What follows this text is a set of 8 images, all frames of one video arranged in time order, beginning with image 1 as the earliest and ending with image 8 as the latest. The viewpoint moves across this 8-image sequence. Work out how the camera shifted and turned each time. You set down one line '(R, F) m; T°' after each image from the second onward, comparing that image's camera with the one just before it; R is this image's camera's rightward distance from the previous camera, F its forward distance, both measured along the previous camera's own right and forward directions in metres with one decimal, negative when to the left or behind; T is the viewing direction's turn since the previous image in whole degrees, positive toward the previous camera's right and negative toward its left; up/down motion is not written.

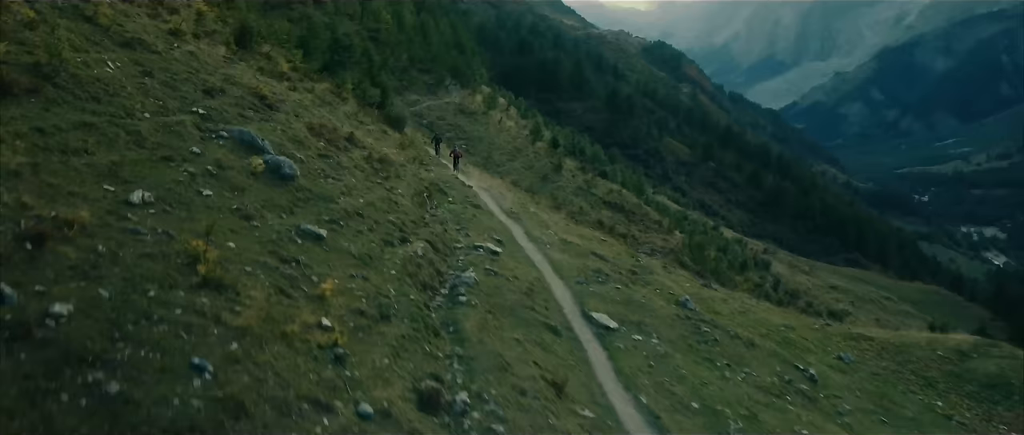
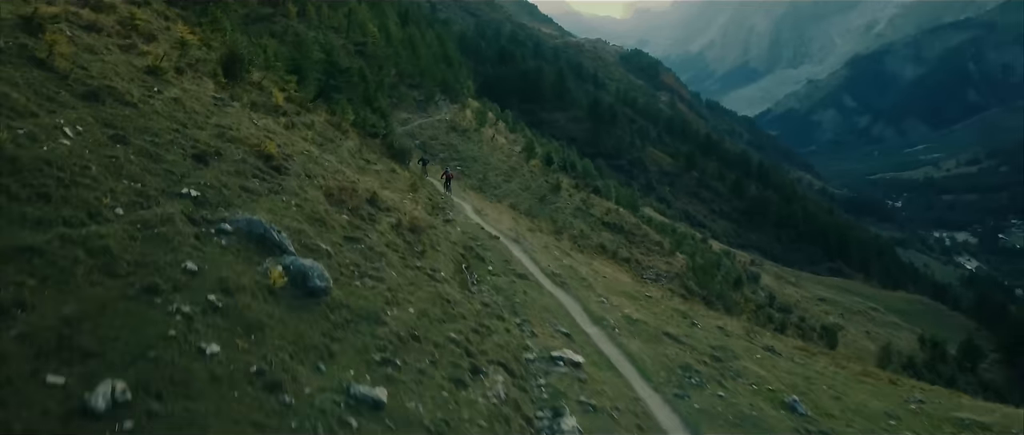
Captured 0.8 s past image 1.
(-1.7, +3.3) m; +2°
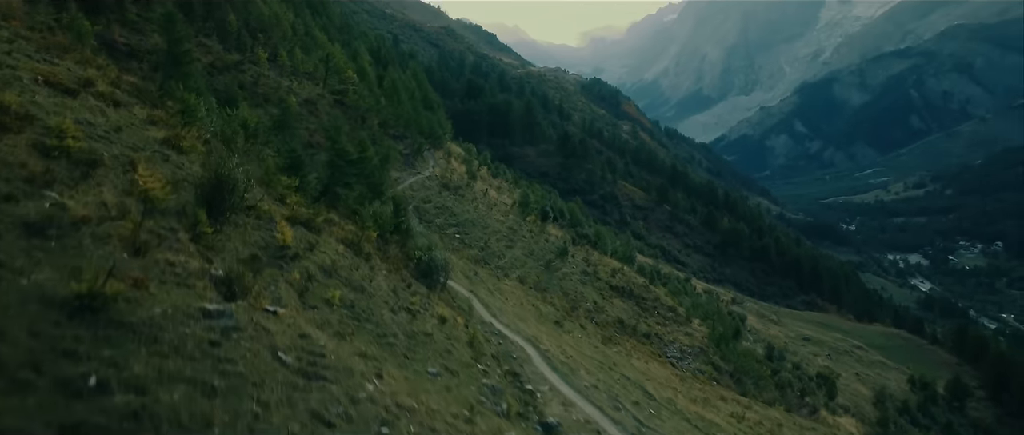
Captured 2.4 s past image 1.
(-3.5, +7.1) m; +3°
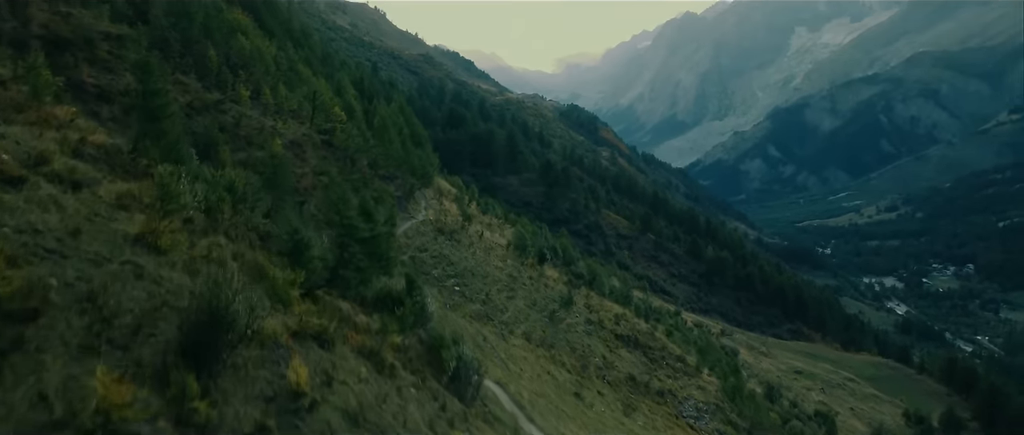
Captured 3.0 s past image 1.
(-1.8, +3.7) m; +2°
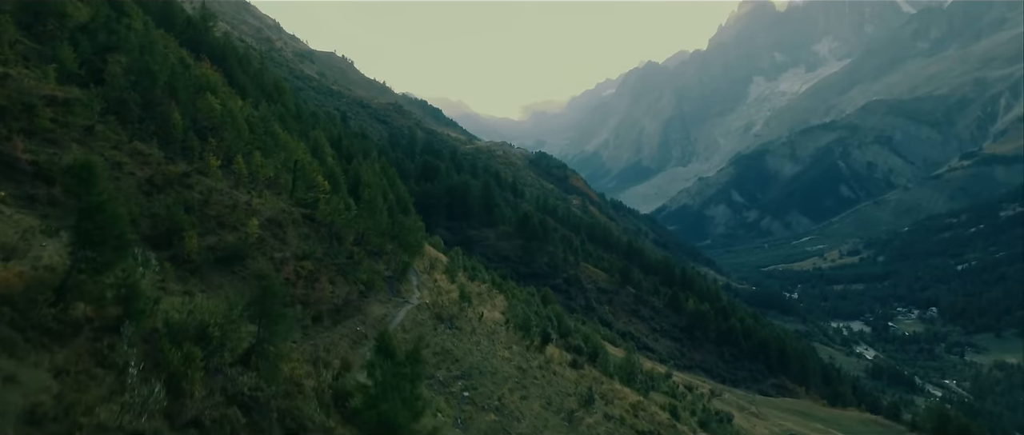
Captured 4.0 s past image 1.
(-3.0, +6.8) m; +3°
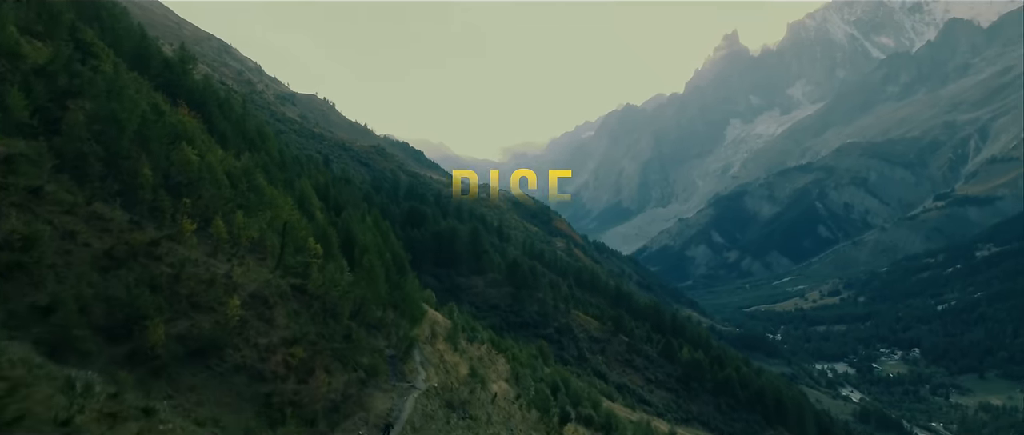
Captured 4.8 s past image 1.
(-2.7, +6.8) m; +2°
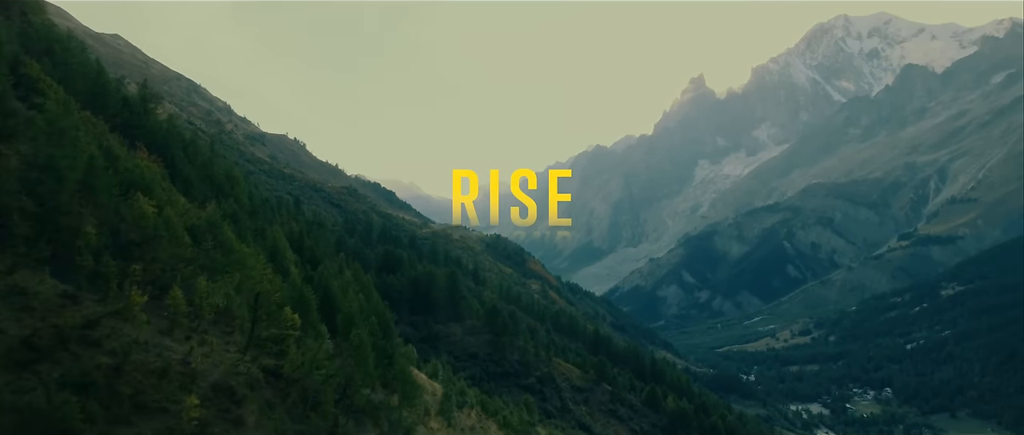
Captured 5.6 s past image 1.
(-2.5, +6.8) m; +2°
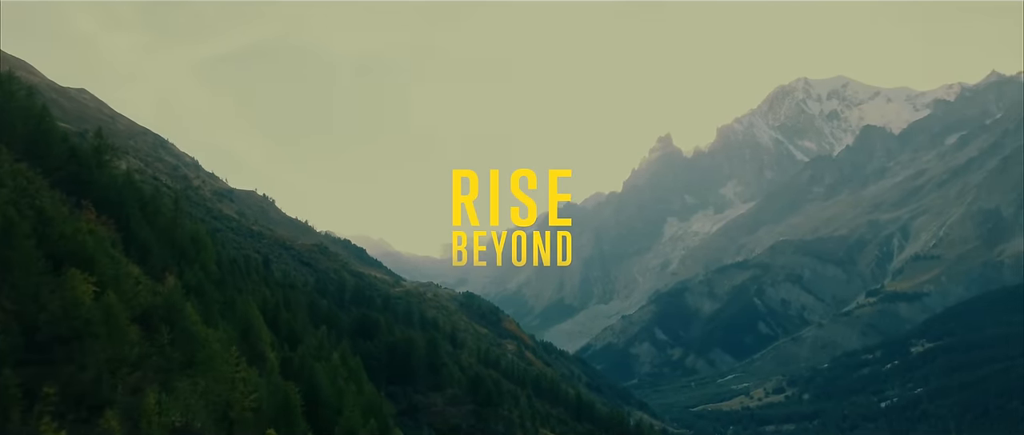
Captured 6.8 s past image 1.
(-4.2, +10.3) m; +2°
